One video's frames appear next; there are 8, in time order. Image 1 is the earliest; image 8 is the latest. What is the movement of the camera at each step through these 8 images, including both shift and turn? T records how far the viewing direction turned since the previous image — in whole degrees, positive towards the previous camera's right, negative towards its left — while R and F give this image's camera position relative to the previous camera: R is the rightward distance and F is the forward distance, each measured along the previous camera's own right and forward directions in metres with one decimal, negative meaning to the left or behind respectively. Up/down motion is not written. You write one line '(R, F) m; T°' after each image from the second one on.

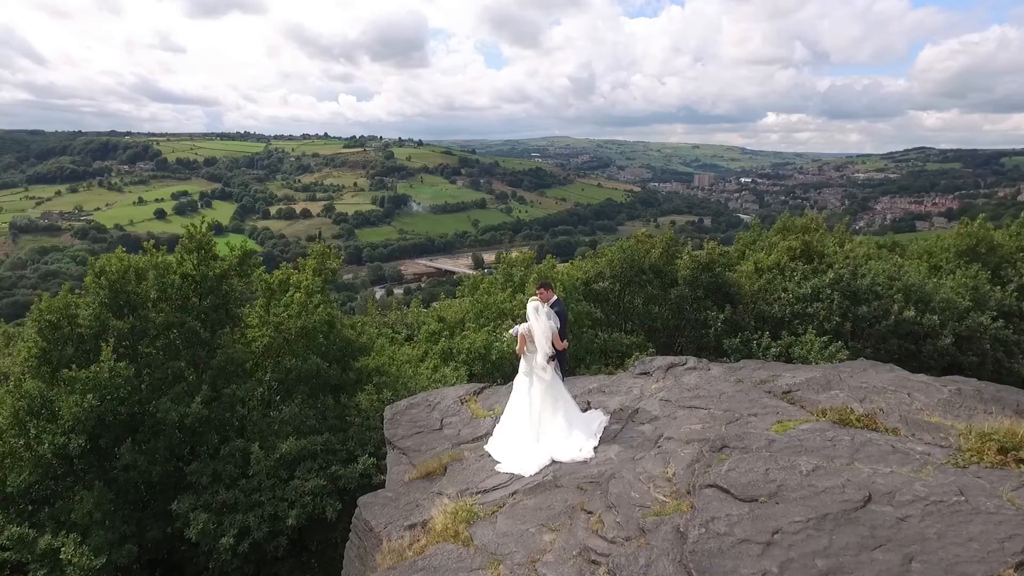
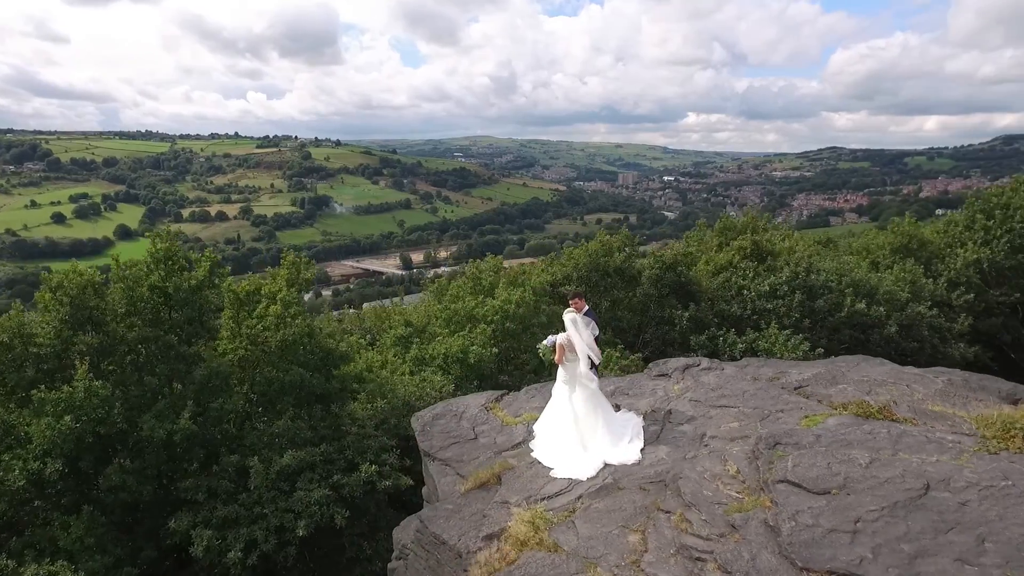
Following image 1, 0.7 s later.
(-1.1, -0.1) m; +6°
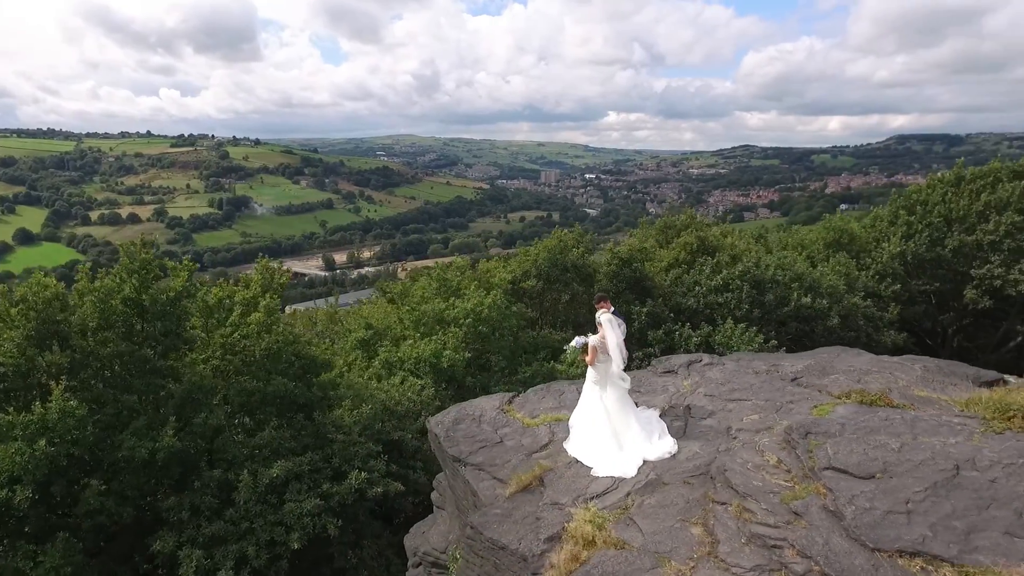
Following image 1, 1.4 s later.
(-1.0, 0.0) m; +6°
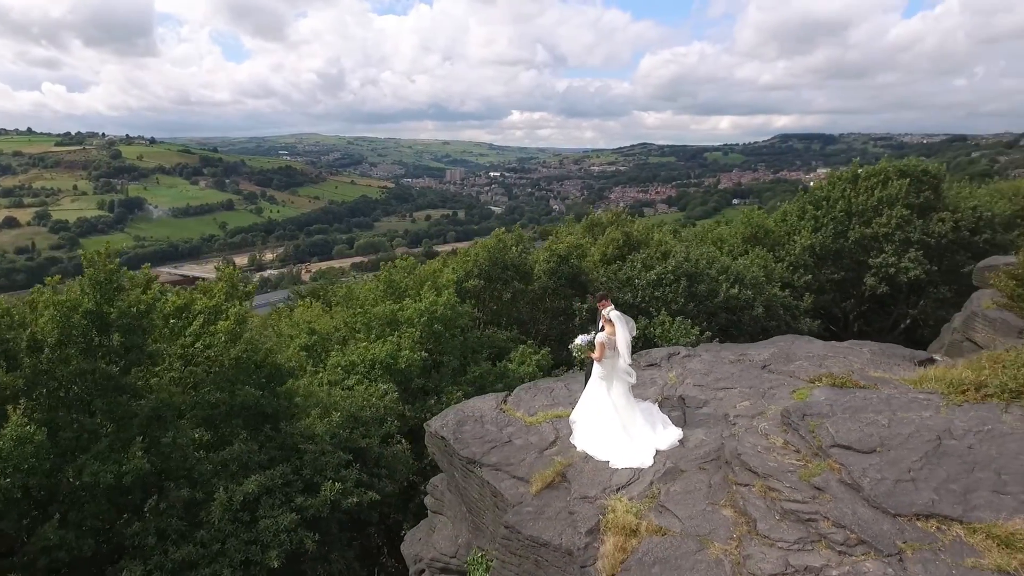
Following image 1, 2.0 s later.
(-1.1, -0.2) m; +8°
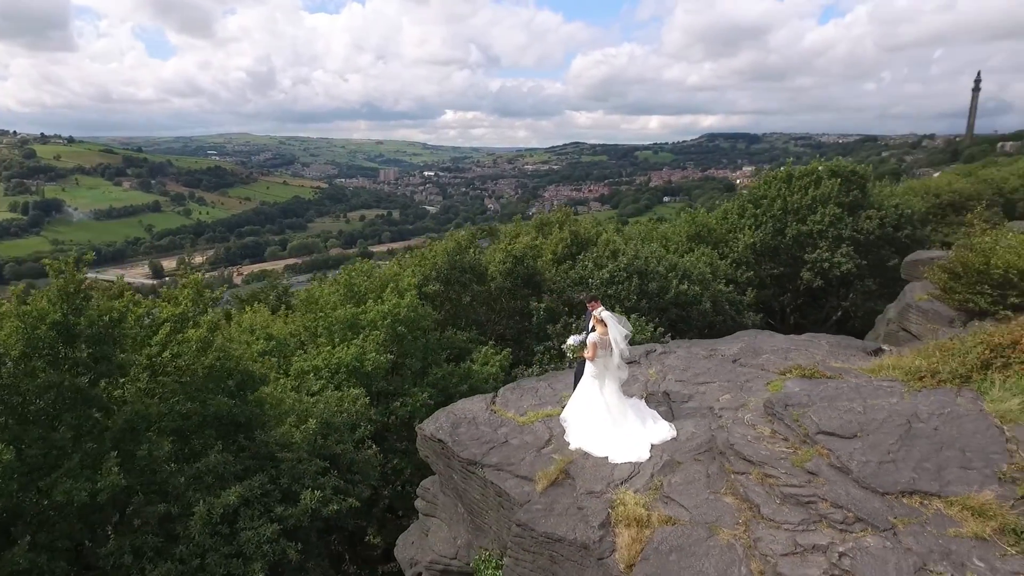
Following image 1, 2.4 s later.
(-0.6, -0.2) m; +5°
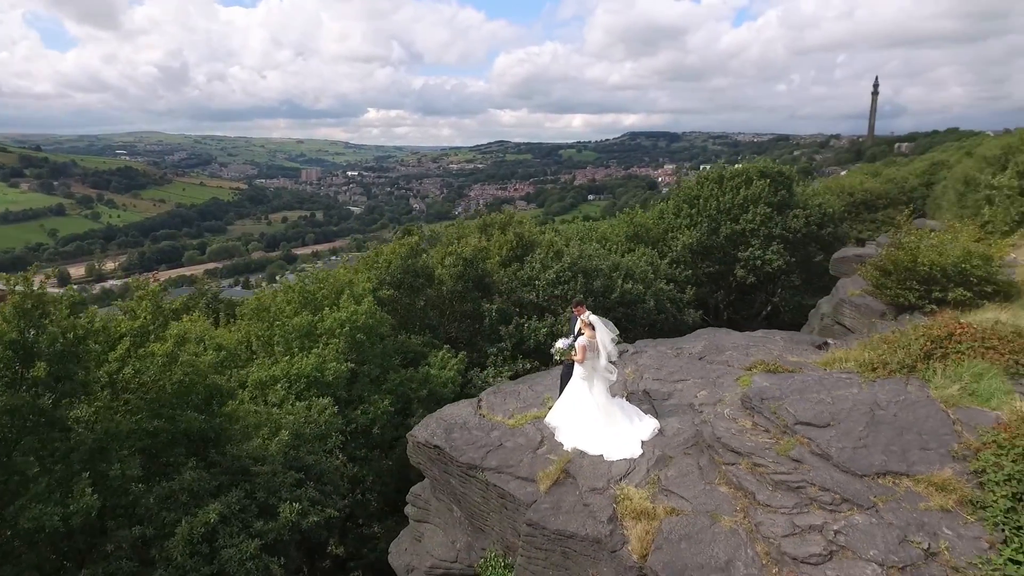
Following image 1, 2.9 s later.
(-0.7, -0.3) m; +6°
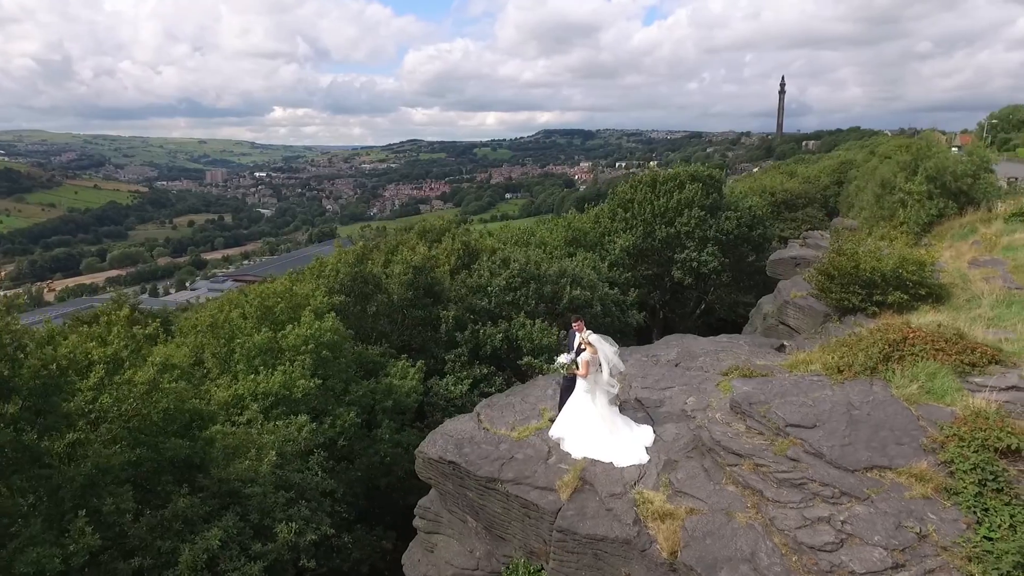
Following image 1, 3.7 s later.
(-1.1, -0.4) m; +6°
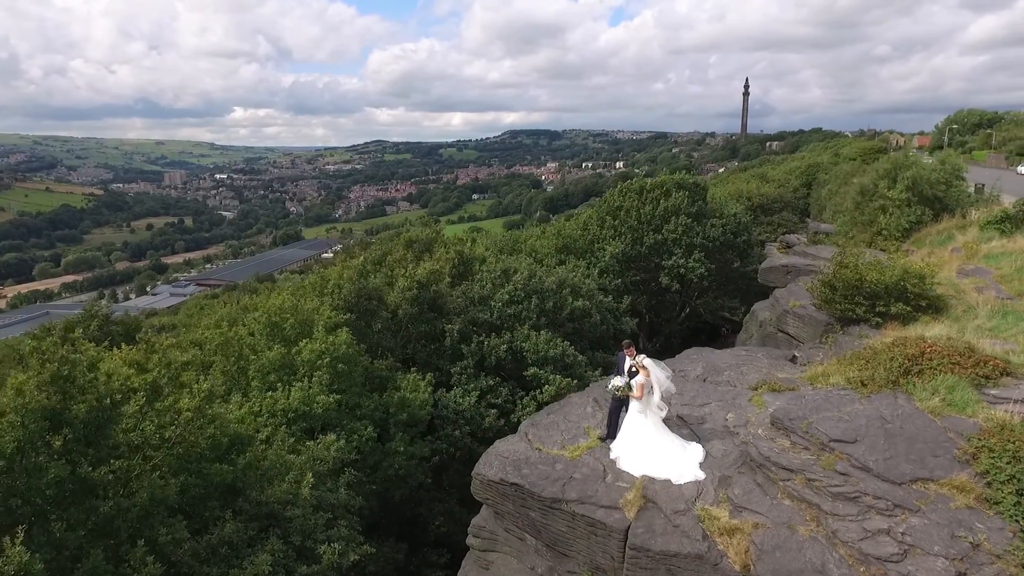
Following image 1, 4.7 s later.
(-1.1, -0.4) m; +3°
